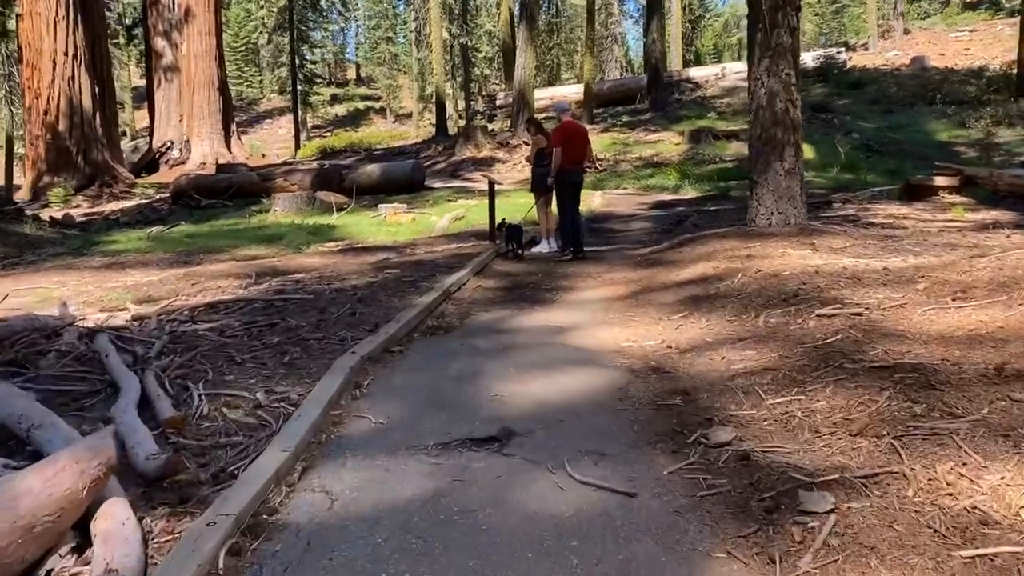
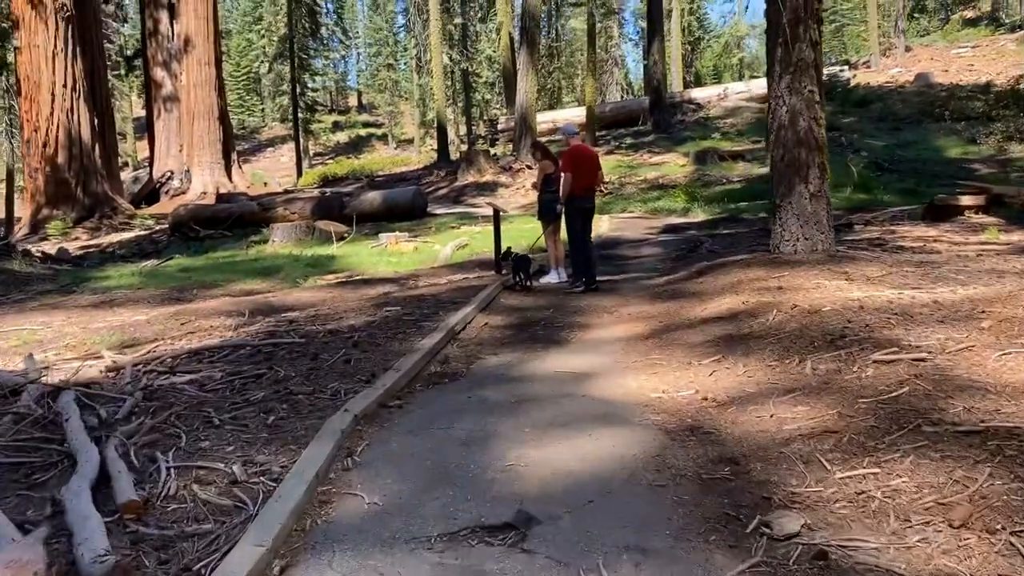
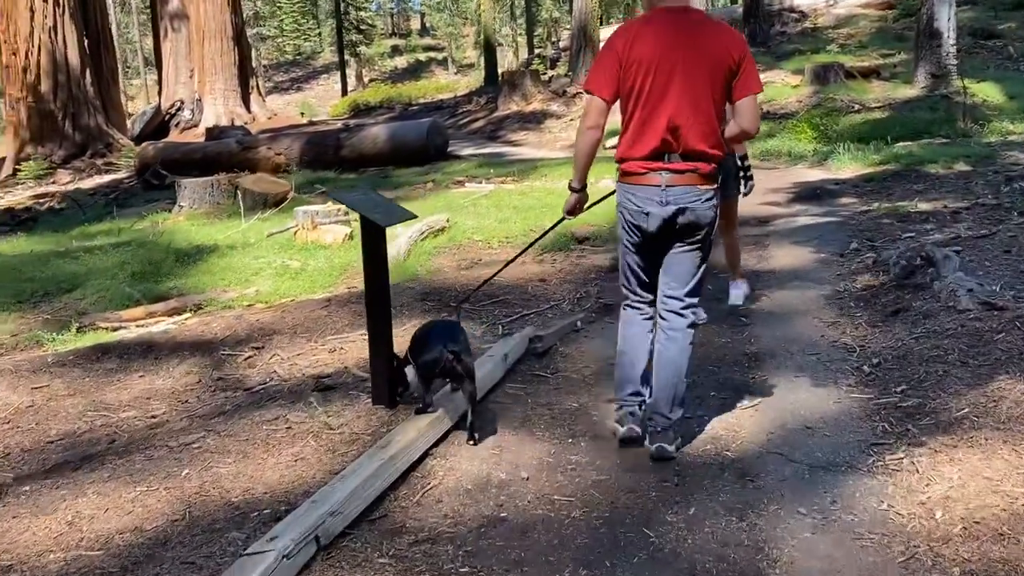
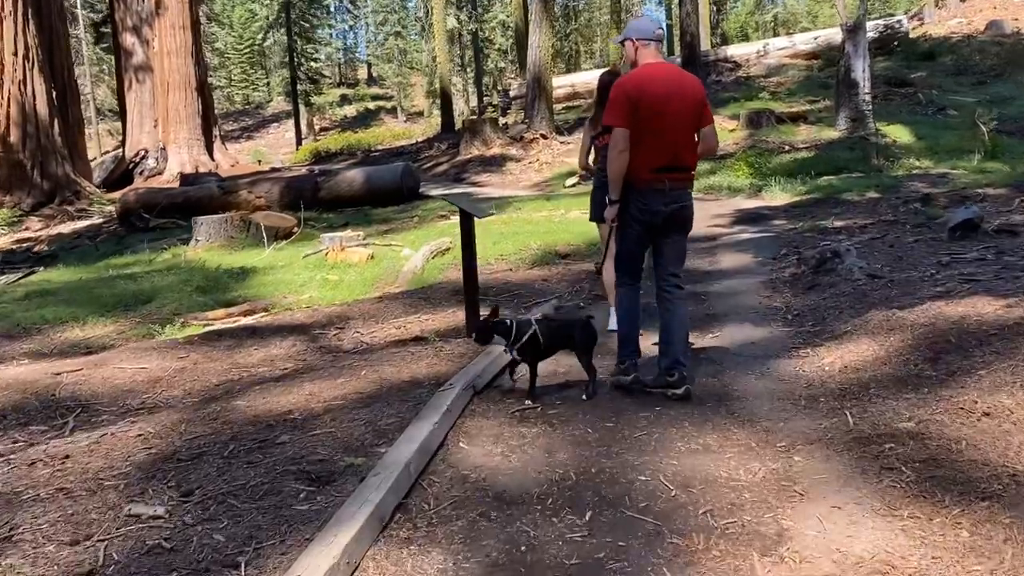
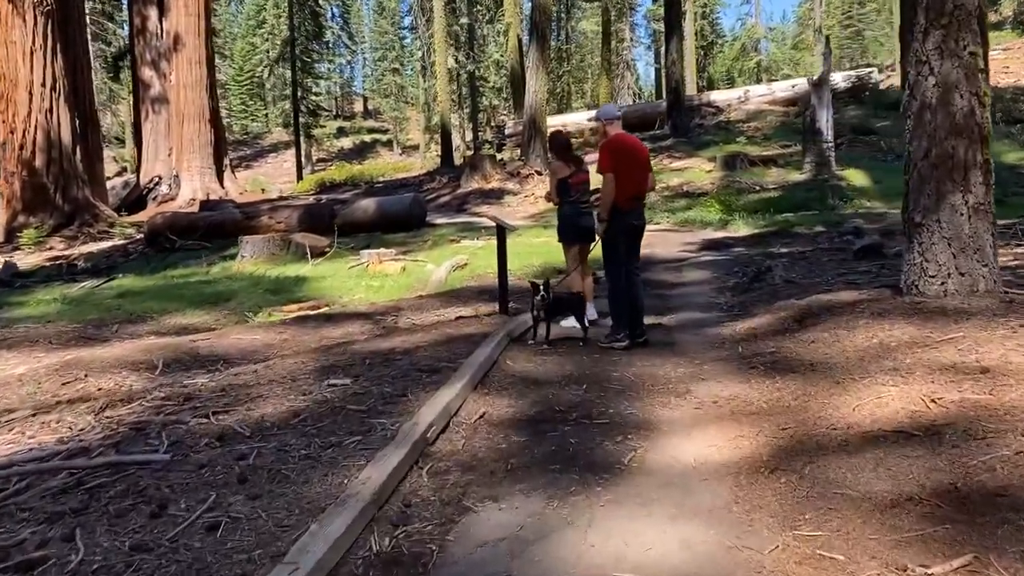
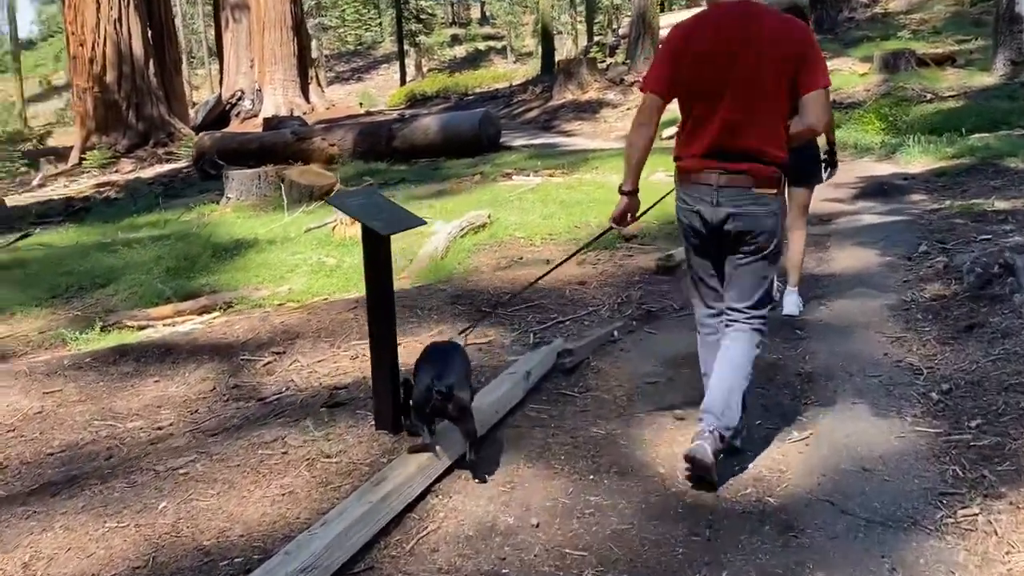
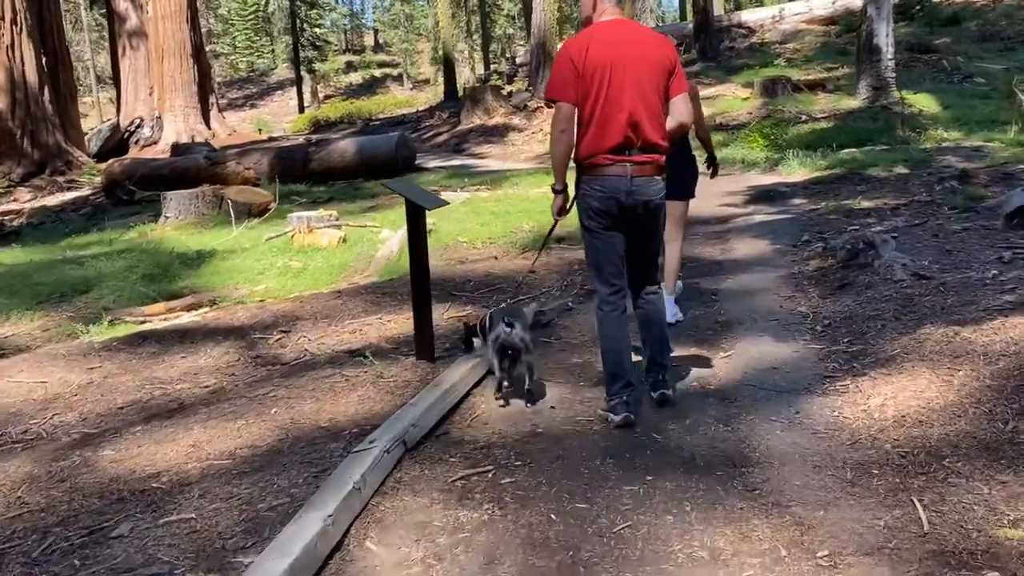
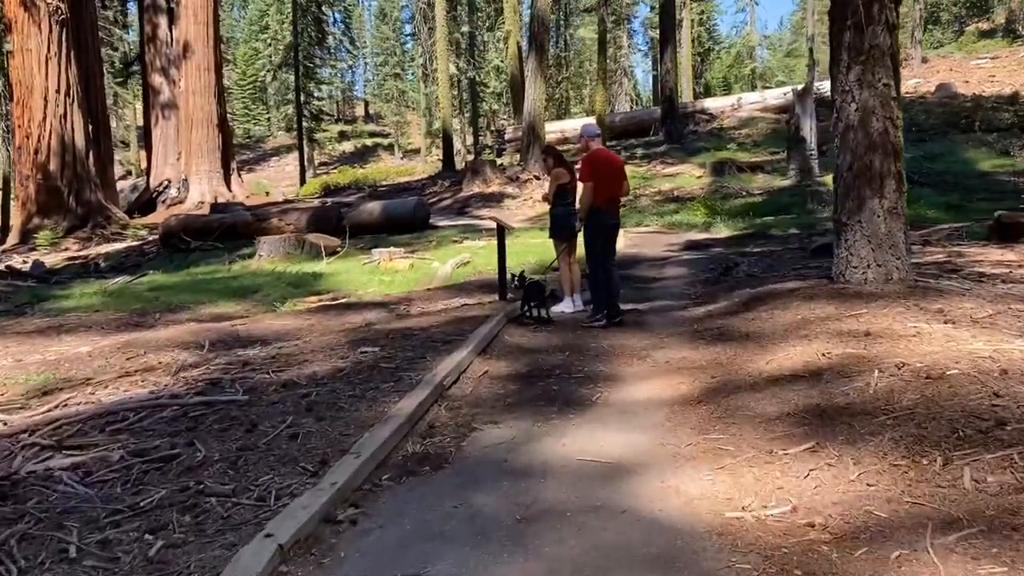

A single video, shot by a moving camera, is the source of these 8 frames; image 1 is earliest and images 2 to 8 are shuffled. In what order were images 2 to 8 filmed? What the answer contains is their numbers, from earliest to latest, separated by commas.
2, 8, 5, 4, 7, 3, 6
